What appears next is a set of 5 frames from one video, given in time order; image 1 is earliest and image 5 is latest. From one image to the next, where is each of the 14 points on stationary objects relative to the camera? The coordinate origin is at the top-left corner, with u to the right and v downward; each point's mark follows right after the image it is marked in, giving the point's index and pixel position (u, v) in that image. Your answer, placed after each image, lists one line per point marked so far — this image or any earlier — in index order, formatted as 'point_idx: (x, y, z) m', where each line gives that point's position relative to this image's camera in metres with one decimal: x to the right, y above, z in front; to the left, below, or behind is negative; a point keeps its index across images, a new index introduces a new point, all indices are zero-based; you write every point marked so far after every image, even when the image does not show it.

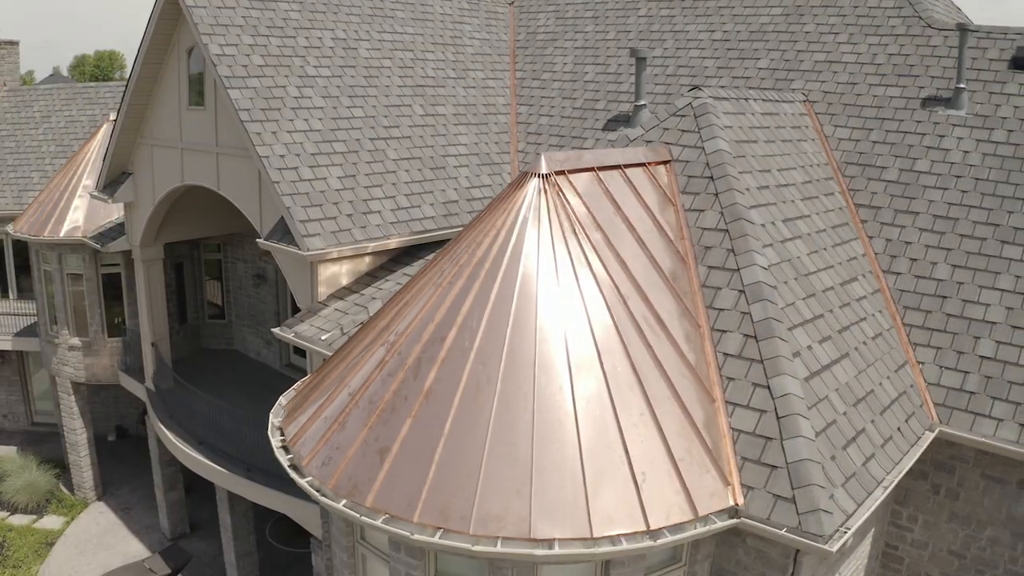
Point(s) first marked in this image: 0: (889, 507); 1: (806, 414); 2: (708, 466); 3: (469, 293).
0: (+5.2, -3.0, +10.7) m
1: (+3.0, -1.3, +8.0) m
2: (+1.9, -1.8, +7.9) m
3: (-0.6, -0.1, +8.9) m
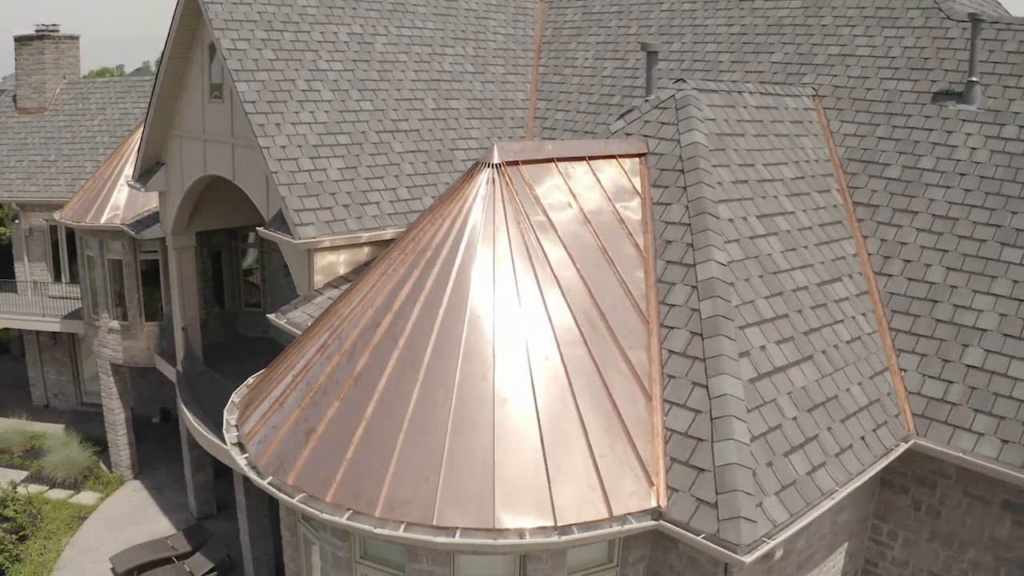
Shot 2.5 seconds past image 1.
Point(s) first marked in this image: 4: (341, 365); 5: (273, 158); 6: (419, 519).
0: (+4.6, -3.0, +10.1) m
1: (+2.3, -1.3, +7.7) m
2: (+1.2, -1.7, +7.6) m
3: (-1.2, +0.1, +8.9) m
4: (-1.9, -0.8, +8.6) m
5: (-4.3, +2.3, +14.2) m
6: (-0.8, -2.1, +7.2) m
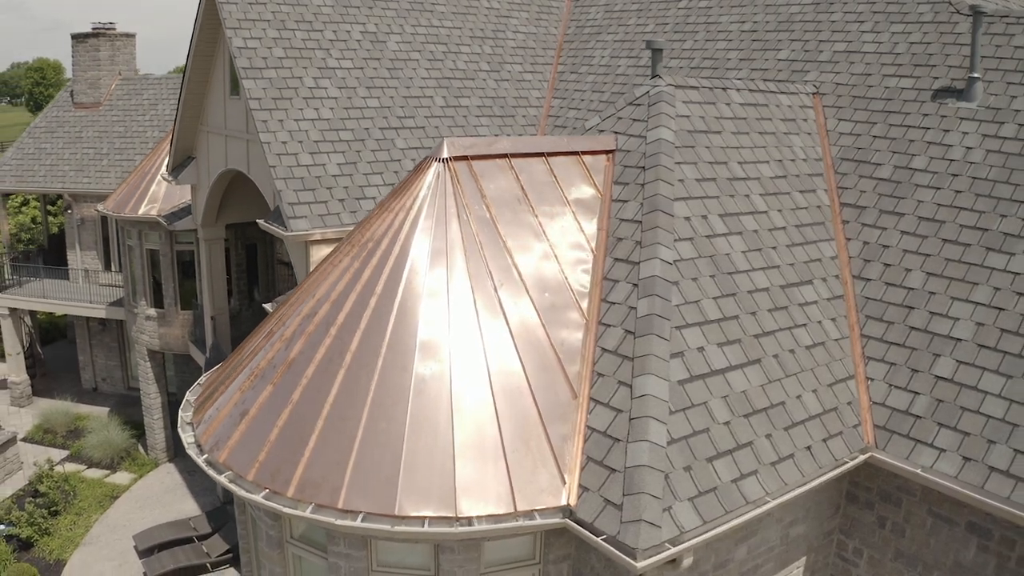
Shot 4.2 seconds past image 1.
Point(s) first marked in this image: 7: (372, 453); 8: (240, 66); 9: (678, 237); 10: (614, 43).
0: (+4.0, -3.1, +9.7) m
1: (+1.4, -1.2, +7.4) m
2: (+0.3, -1.6, +7.5) m
3: (-1.9, +0.2, +8.9) m
4: (-2.6, -0.7, +8.7) m
5: (-4.4, +2.5, +14.5) m
6: (-1.7, -2.0, +7.2) m
7: (-1.3, -1.6, +7.4) m
8: (-5.3, +4.3, +15.3) m
9: (+1.9, +0.6, +9.0) m
10: (+2.5, +5.9, +18.8) m
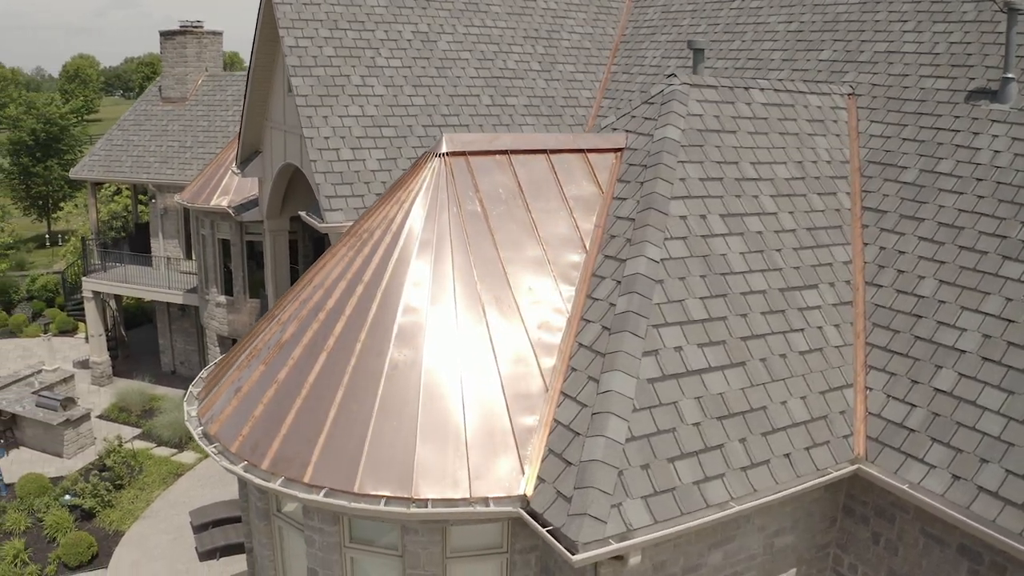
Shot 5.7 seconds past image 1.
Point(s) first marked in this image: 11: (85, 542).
0: (+3.8, -3.1, +9.4) m
1: (+1.1, -1.2, +7.4) m
2: (0.0, -1.6, +7.6) m
3: (-2.0, +0.3, +9.3) m
4: (-2.7, -0.5, +9.2) m
5: (-3.8, +2.7, +15.1) m
6: (-2.1, -1.8, +7.6) m
7: (-1.7, -1.4, +7.7) m
8: (-4.5, +4.6, +16.0) m
9: (+1.8, +0.6, +8.9) m
10: (+3.7, +5.8, +18.6) m
11: (-9.6, -5.8, +17.6) m
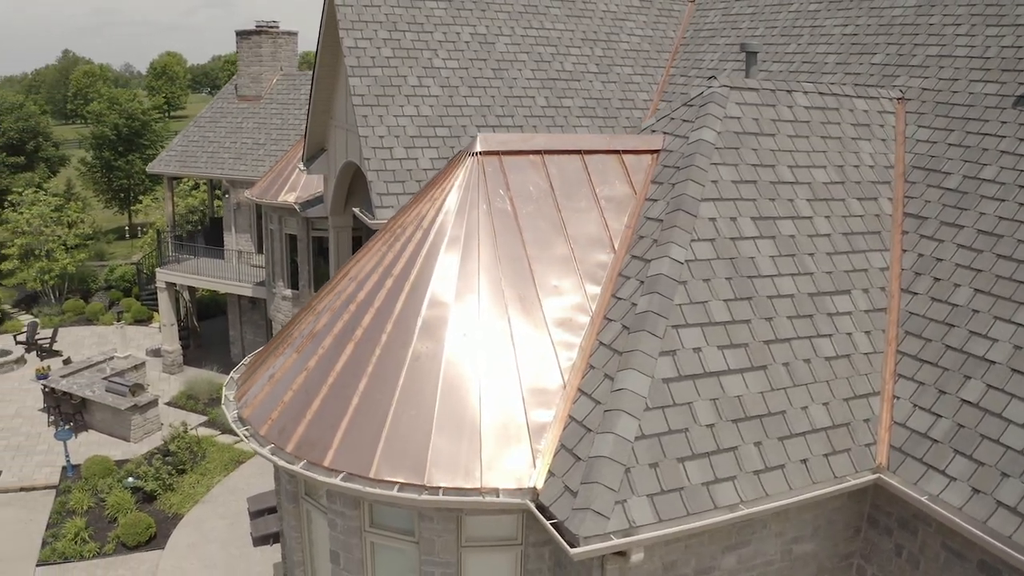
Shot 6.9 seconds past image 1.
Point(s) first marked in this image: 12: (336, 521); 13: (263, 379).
0: (+4.0, -3.2, +9.2) m
1: (+1.2, -1.2, +7.5) m
2: (+0.1, -1.5, +7.8) m
3: (-1.6, +0.4, +9.6) m
4: (-2.4, -0.4, +9.6) m
5: (-2.8, +2.8, +15.6) m
6: (-2.0, -1.7, +7.9) m
7: (-1.5, -1.3, +8.0) m
8: (-3.4, +4.7, +16.6) m
9: (+2.1, +0.6, +8.9) m
10: (+5.0, +5.7, +18.4) m
11: (-8.6, -5.5, +18.6) m
12: (-1.9, -2.5, +8.6) m
13: (-3.0, -1.1, +9.4) m
